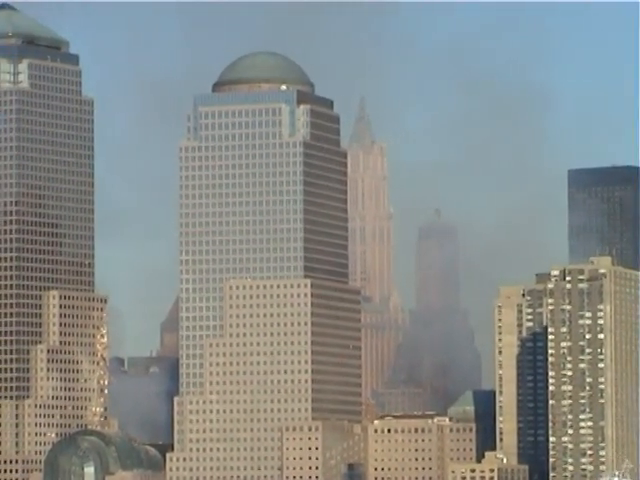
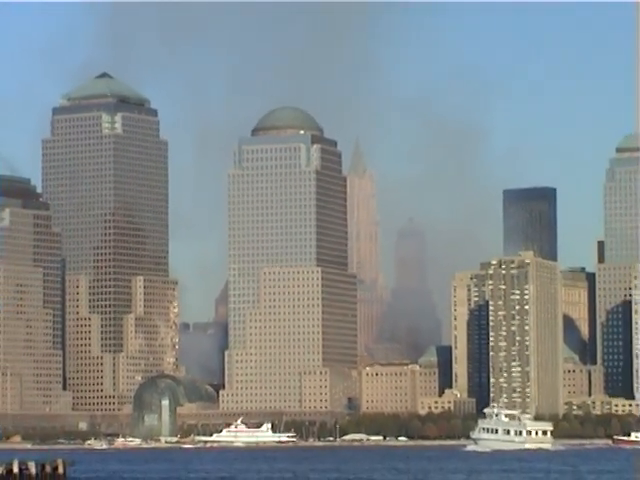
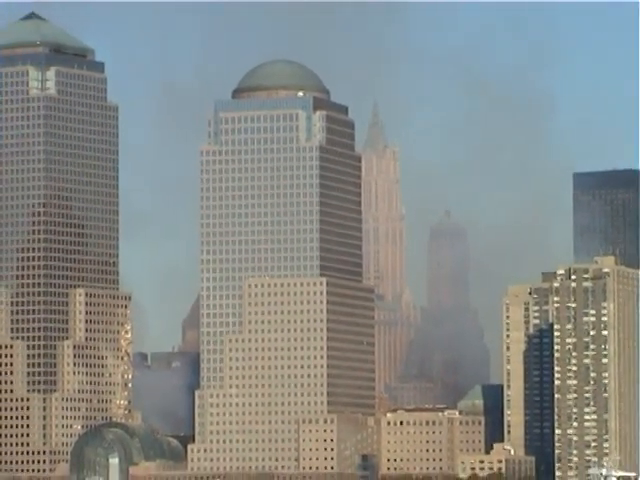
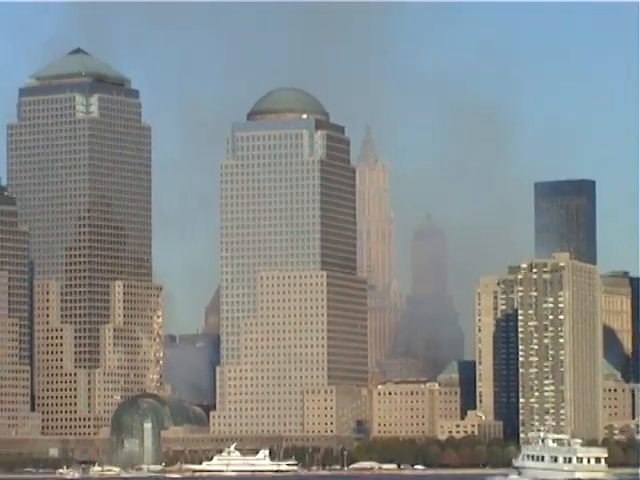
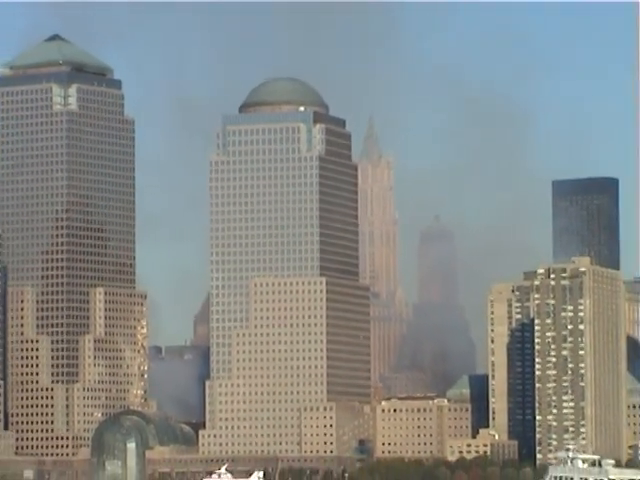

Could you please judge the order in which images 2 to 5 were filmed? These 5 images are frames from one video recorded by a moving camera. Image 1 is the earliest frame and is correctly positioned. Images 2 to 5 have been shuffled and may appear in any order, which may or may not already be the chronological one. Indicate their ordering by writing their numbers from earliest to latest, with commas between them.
3, 5, 4, 2
